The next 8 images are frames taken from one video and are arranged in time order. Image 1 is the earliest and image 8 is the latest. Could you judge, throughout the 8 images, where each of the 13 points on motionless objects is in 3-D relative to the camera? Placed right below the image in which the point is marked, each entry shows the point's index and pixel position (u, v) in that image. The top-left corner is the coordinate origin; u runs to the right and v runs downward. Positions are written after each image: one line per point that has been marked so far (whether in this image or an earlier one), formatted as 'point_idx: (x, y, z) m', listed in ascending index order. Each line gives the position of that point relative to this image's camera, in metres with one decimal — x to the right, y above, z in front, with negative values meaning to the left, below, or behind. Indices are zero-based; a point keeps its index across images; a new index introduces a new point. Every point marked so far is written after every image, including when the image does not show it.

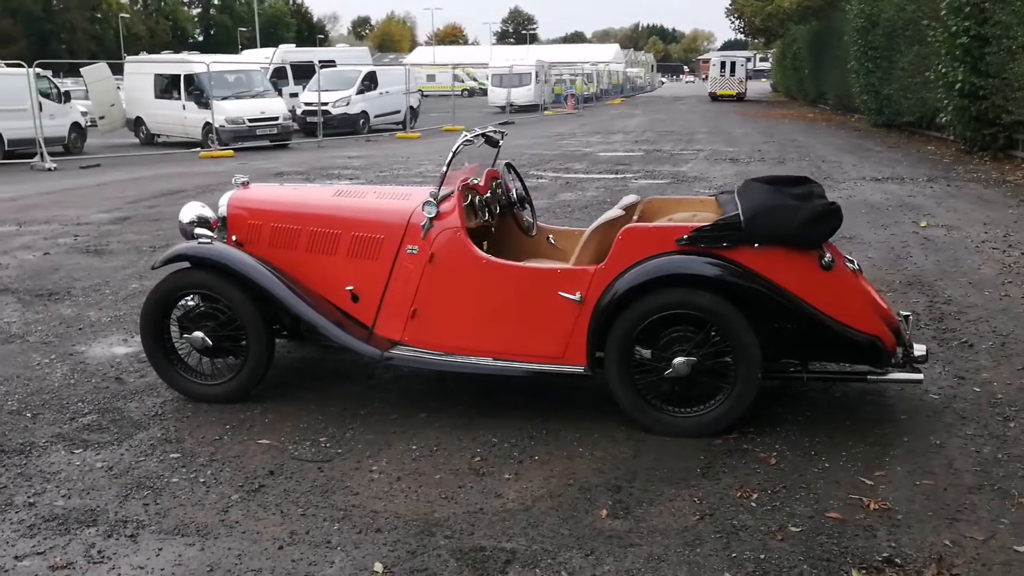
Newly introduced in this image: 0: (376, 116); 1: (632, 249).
0: (-2.8, +3.5, +20.0) m
1: (+0.5, +0.2, +4.1) m
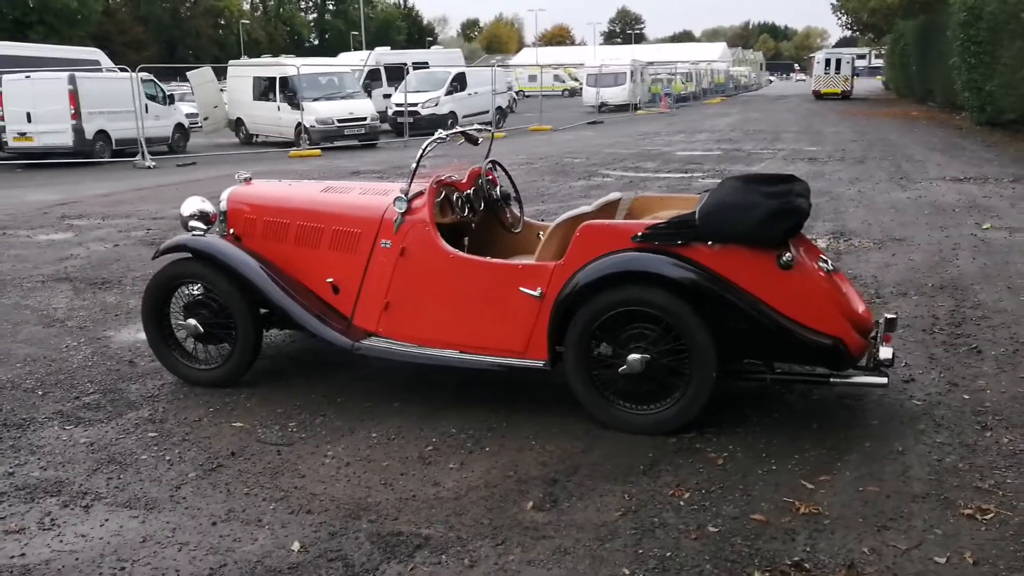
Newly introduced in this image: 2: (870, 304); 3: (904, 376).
0: (-1.0, +3.5, +20.3) m
1: (+0.3, +0.2, +4.2) m
2: (+2.2, -0.1, +6.1) m
3: (+1.9, -0.4, +4.8) m
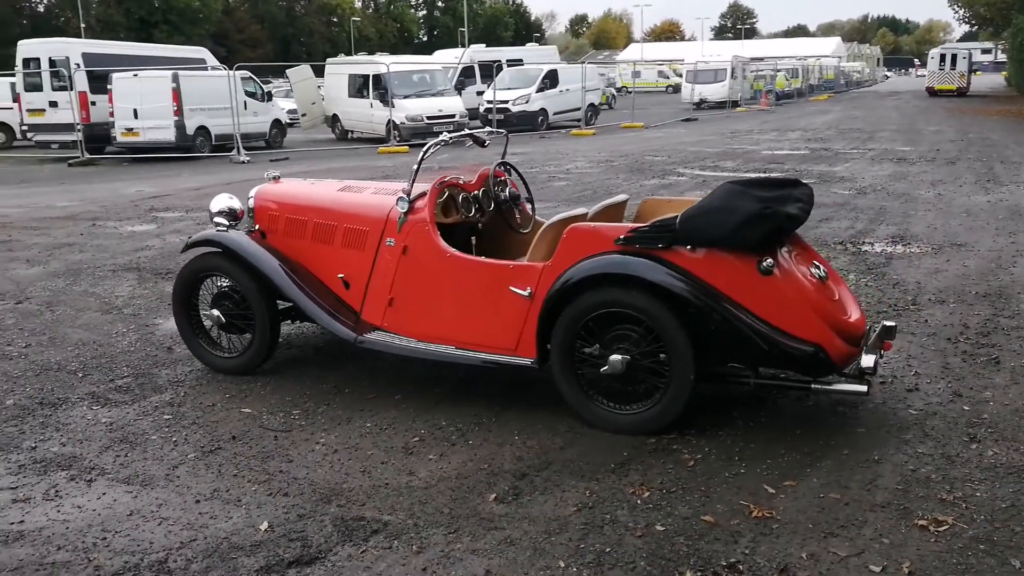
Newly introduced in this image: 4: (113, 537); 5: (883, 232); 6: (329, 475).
0: (+0.8, +3.6, +20.4) m
1: (+0.3, +0.2, +4.2) m
2: (+2.3, -0.1, +6.0) m
3: (+1.9, -0.5, +4.7) m
4: (-1.4, -0.9, +3.5) m
5: (+3.2, +0.5, +8.6) m
6: (-0.7, -0.7, +3.9) m
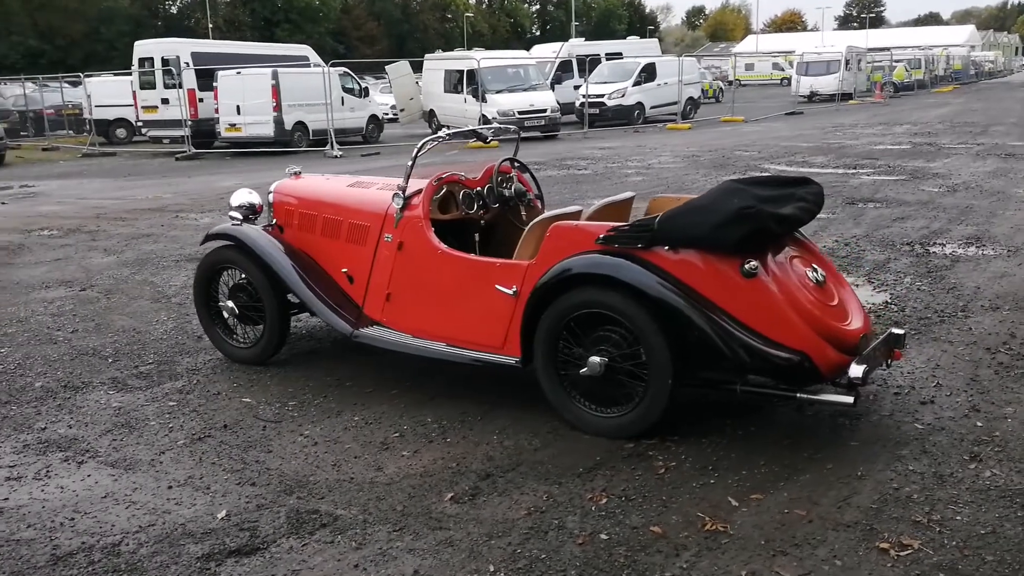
0: (+2.8, +3.6, +20.1) m
1: (+0.2, +0.2, +4.2) m
2: (+2.4, -0.2, +5.6) m
3: (+1.8, -0.5, +4.4) m
4: (-1.6, -0.8, +3.6) m
5: (+3.6, +0.4, +8.1) m
6: (-0.8, -0.7, +4.0) m
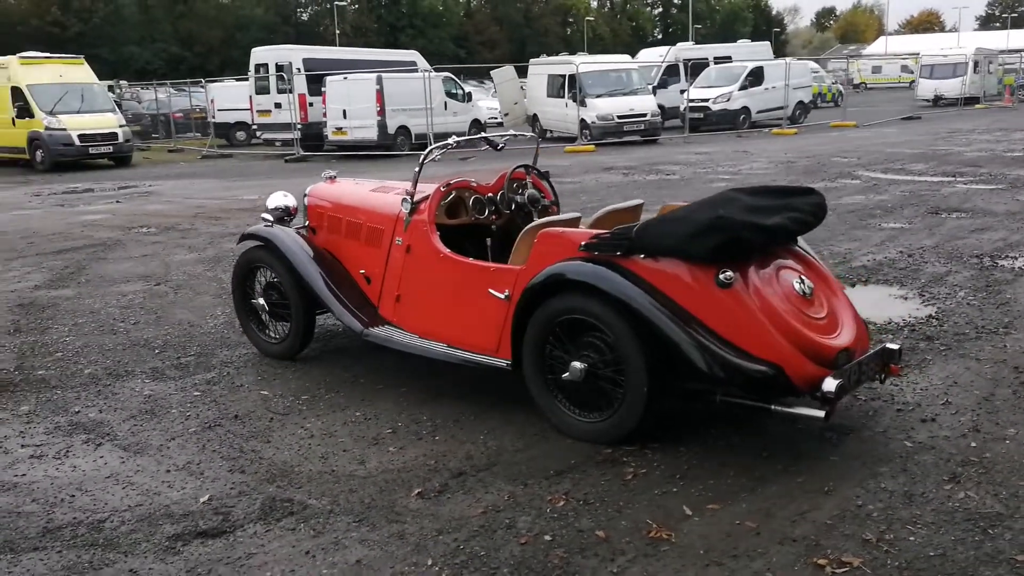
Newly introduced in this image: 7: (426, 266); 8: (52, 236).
0: (+4.9, +3.5, +19.7) m
1: (+0.1, +0.2, +4.2) m
2: (+2.6, -0.2, +5.4) m
3: (+1.8, -0.5, +4.3) m
4: (-1.7, -0.8, +3.9) m
5: (+4.1, +0.3, +7.7) m
6: (-0.9, -0.7, +4.2) m
7: (-0.4, +0.1, +4.7) m
8: (-4.9, +0.6, +10.6) m
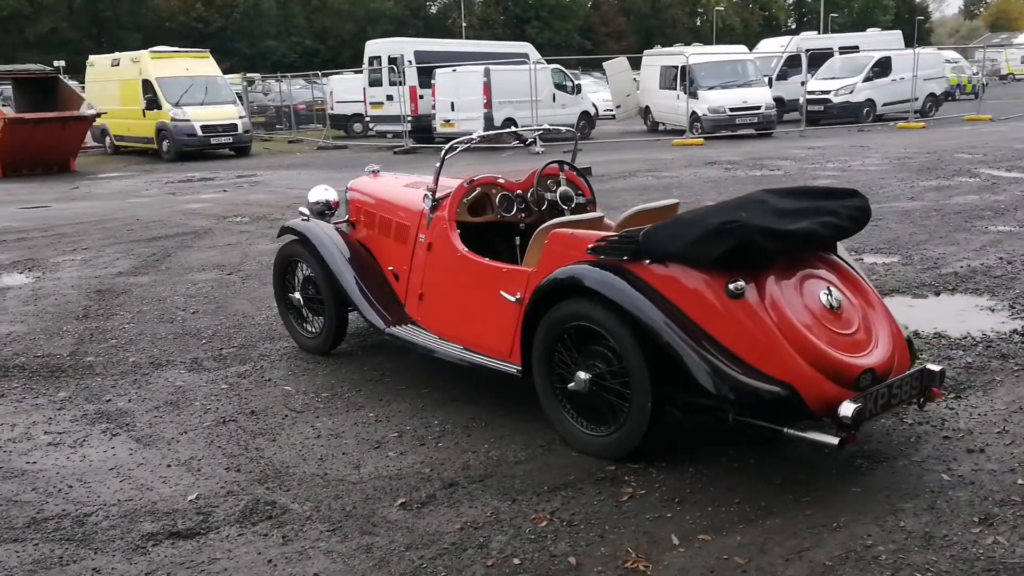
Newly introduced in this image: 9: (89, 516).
0: (+7.0, +3.4, +18.7) m
1: (+0.2, +0.1, +4.0) m
2: (+2.7, -0.3, +4.8) m
3: (+1.8, -0.6, +3.8) m
4: (-1.7, -0.8, +3.9) m
5: (+4.5, +0.2, +6.9) m
6: (-0.9, -0.7, +4.1) m
7: (-0.3, +0.1, +4.6) m
8: (-3.9, +0.7, +10.9) m
9: (-1.5, -0.8, +3.7) m
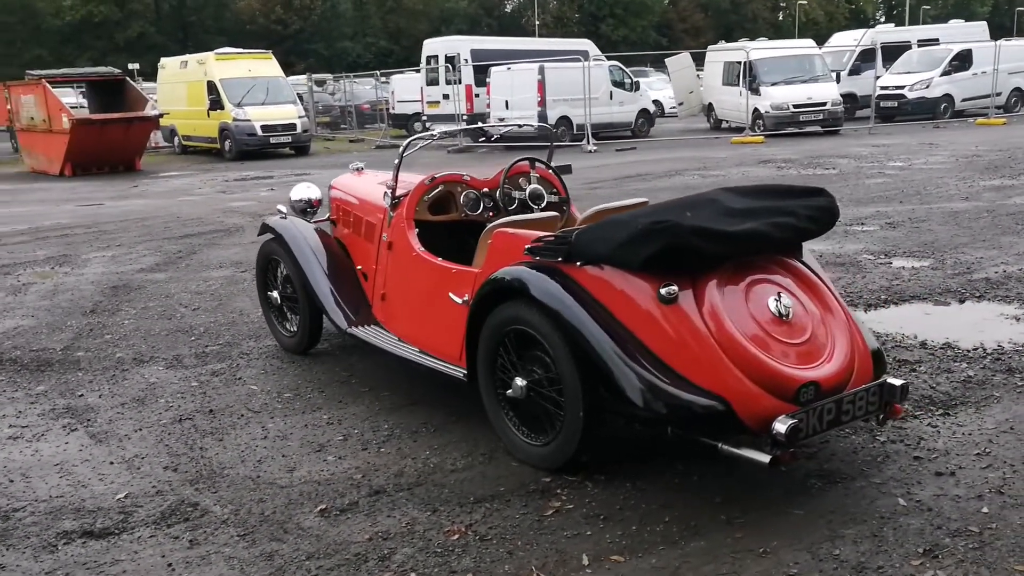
0: (+8.0, +3.3, +17.9) m
1: (0.0, +0.1, +3.8) m
2: (+2.5, -0.3, +4.4) m
3: (+1.5, -0.6, +3.5) m
4: (-1.9, -0.8, +3.9) m
5: (+4.5, +0.2, +6.4) m
6: (-1.1, -0.7, +4.0) m
7: (-0.5, +0.1, +4.4) m
8: (-3.6, +0.8, +11.1) m
9: (-1.8, -0.8, +3.6) m
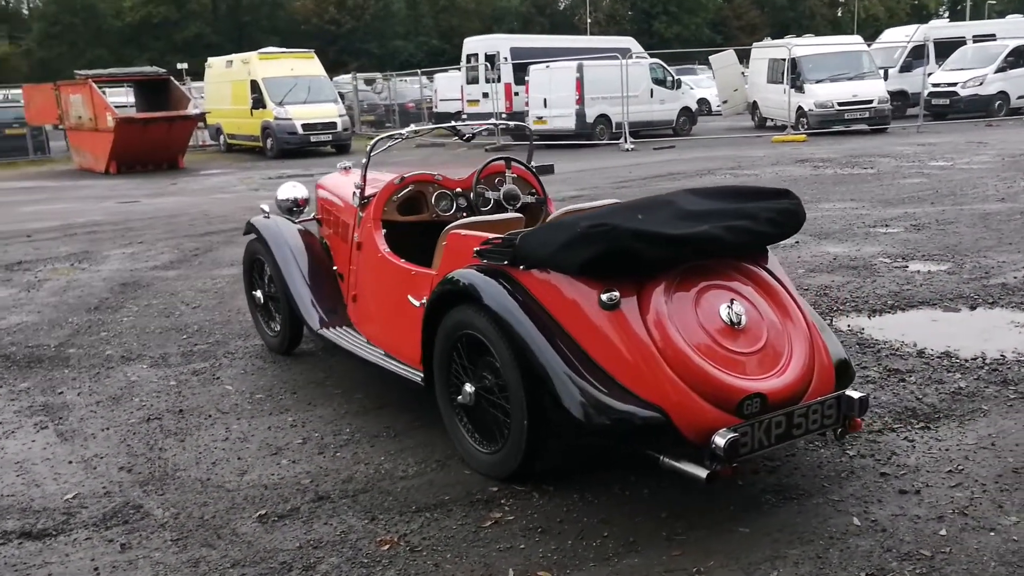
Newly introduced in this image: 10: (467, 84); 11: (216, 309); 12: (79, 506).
0: (+8.6, +3.3, +17.3) m
1: (-0.2, +0.1, +3.7) m
2: (+2.4, -0.4, +4.2) m
3: (+1.3, -0.7, +3.4) m
4: (-2.1, -0.8, +3.9) m
5: (+4.5, +0.1, +6.0) m
6: (-1.3, -0.7, +4.0) m
7: (-0.6, +0.1, +4.4) m
8: (-3.3, +0.8, +11.2) m
9: (-2.0, -0.8, +3.6) m
10: (-0.9, +3.9, +19.3) m
11: (-2.0, -0.1, +6.6) m
12: (-1.5, -0.8, +3.6) m
